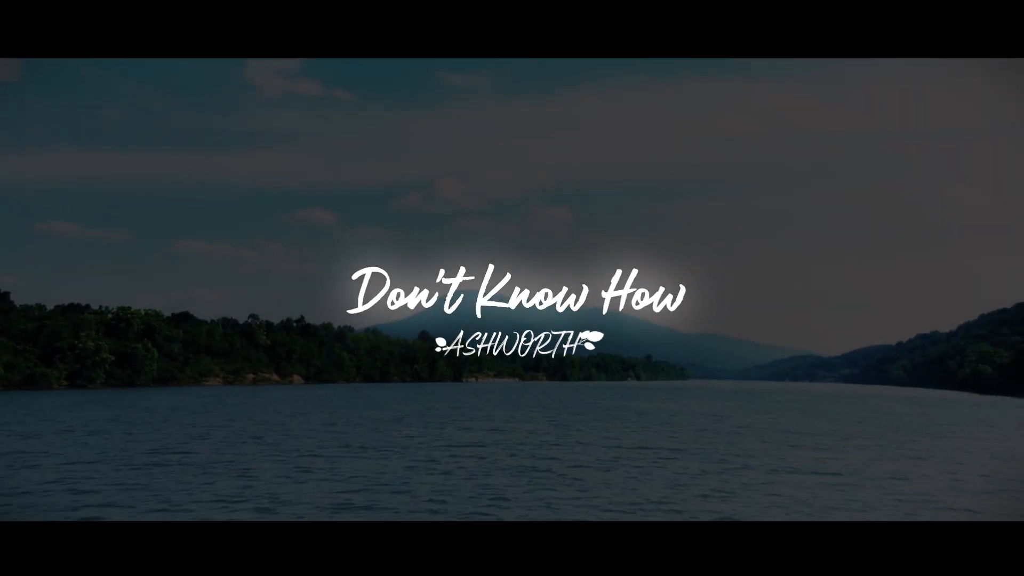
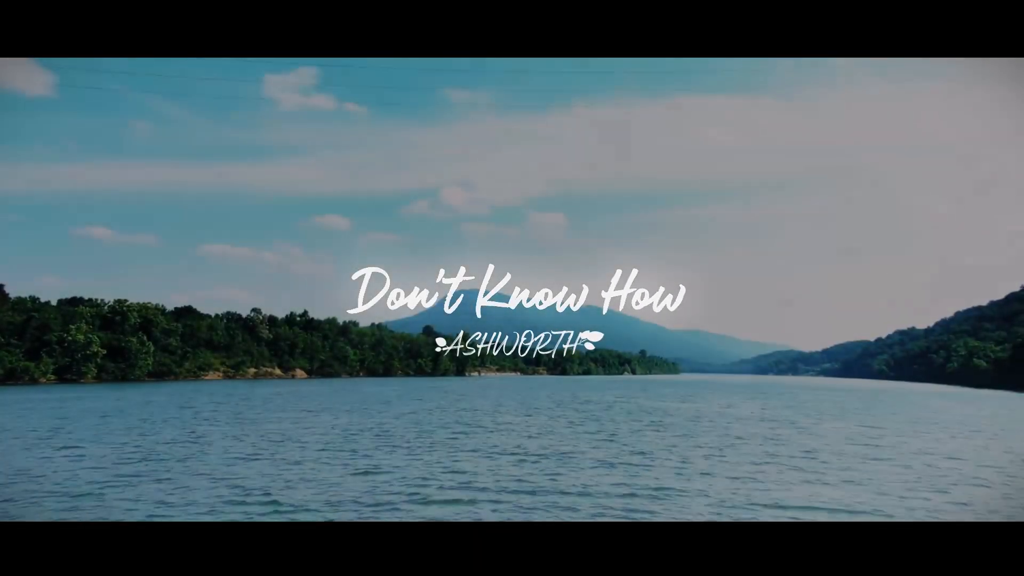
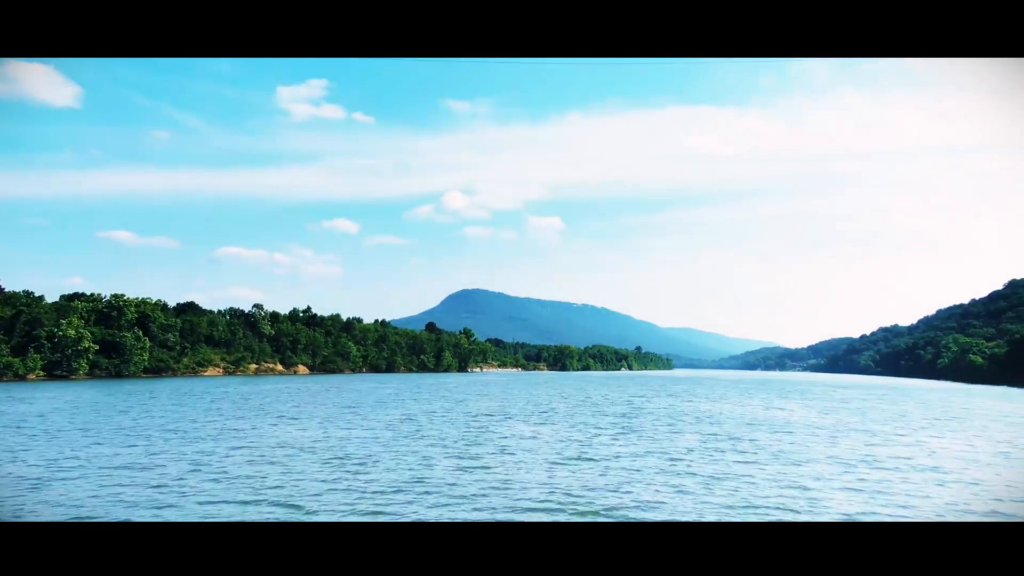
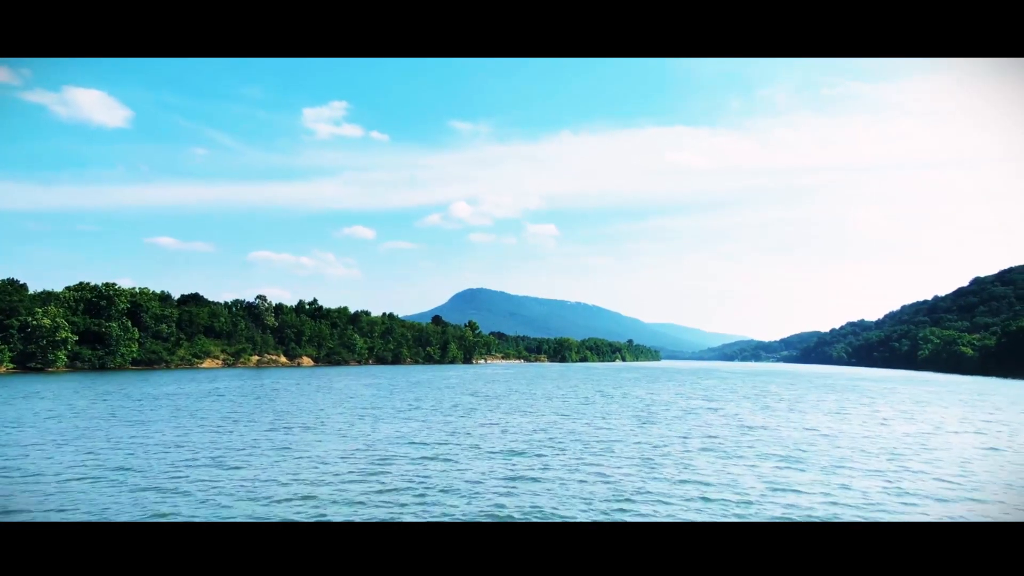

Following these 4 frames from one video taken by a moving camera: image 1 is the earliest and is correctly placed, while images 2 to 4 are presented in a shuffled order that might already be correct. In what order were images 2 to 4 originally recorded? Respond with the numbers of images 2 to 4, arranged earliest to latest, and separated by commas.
2, 3, 4
